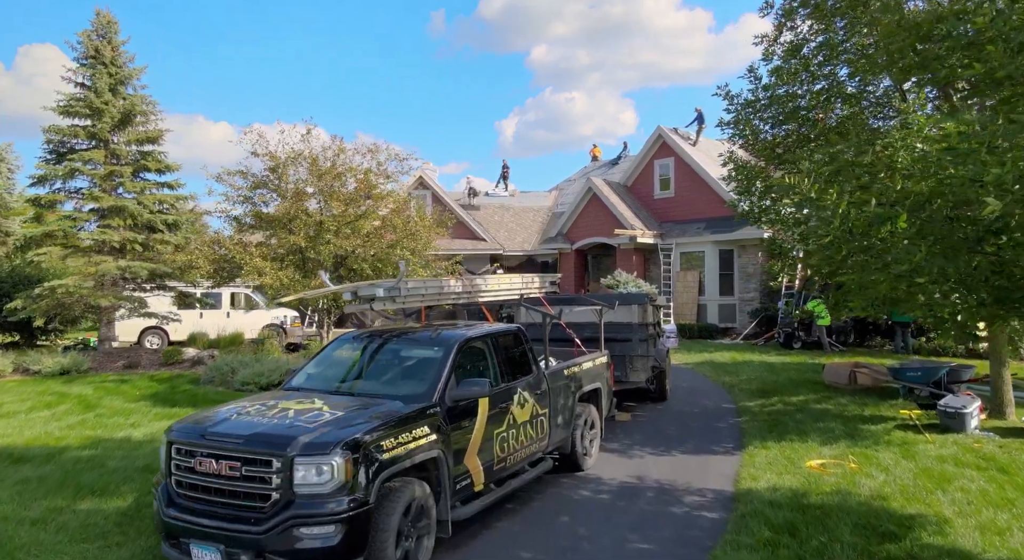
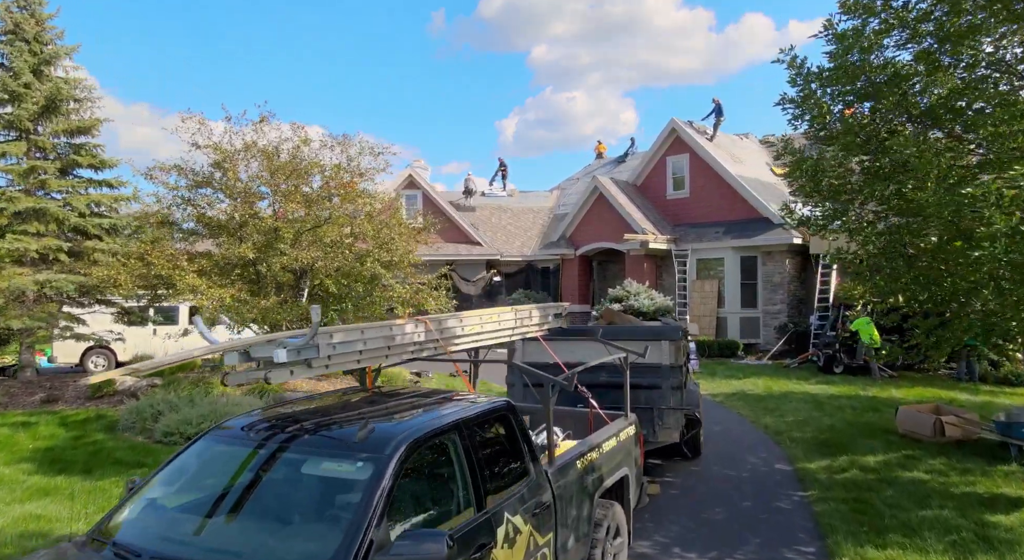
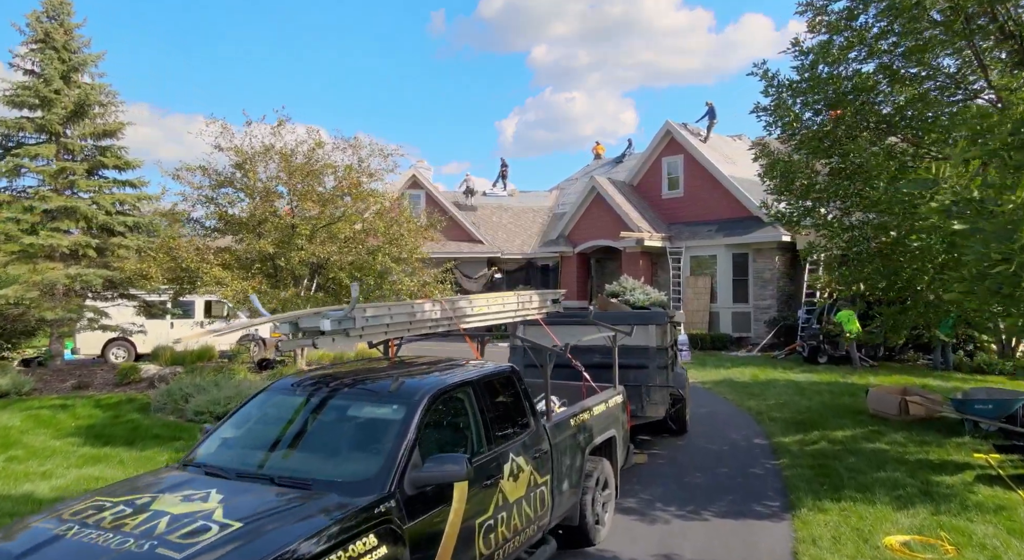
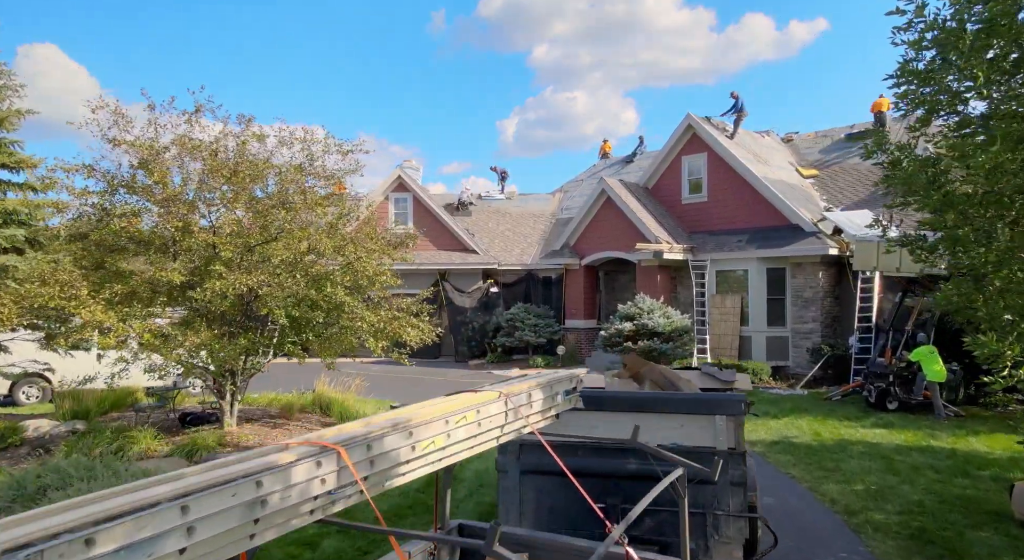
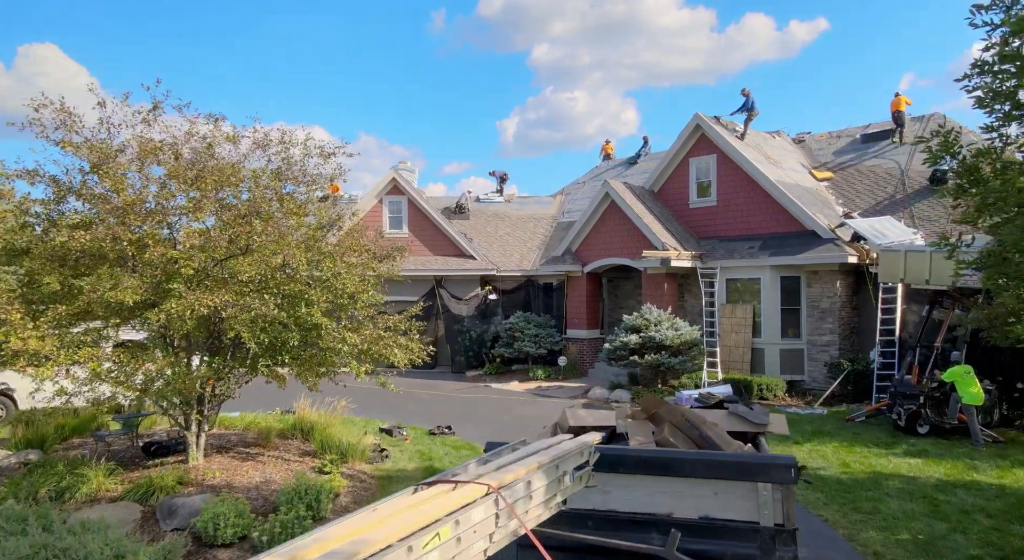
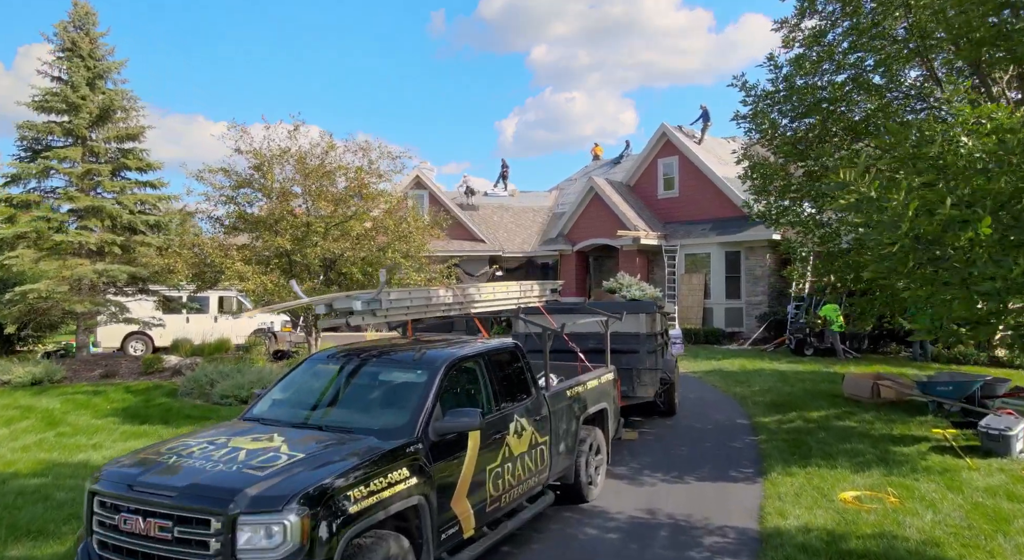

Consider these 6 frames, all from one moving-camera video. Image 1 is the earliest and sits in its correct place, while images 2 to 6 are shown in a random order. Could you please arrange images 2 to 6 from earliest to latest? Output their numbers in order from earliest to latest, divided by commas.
6, 3, 2, 4, 5
